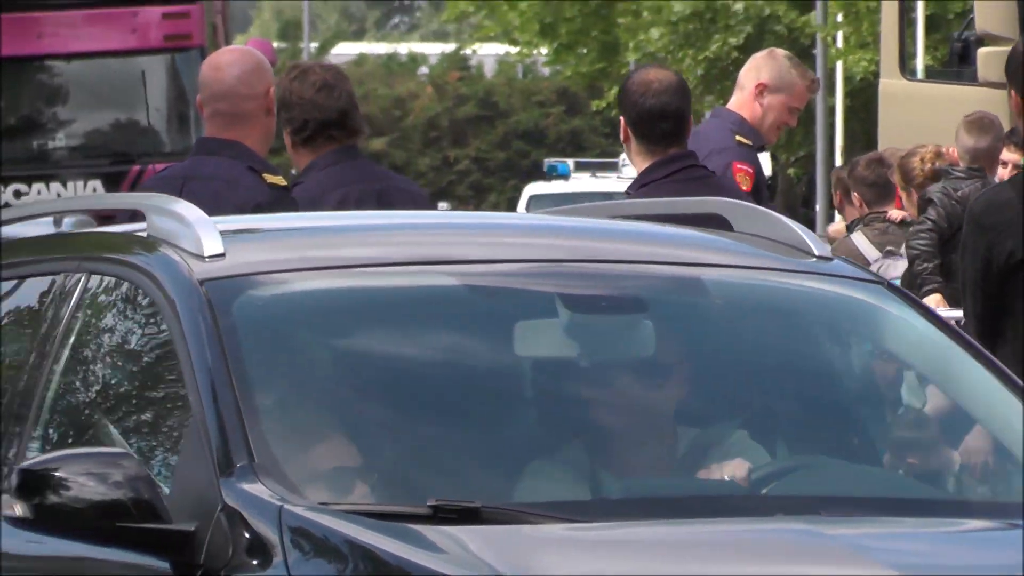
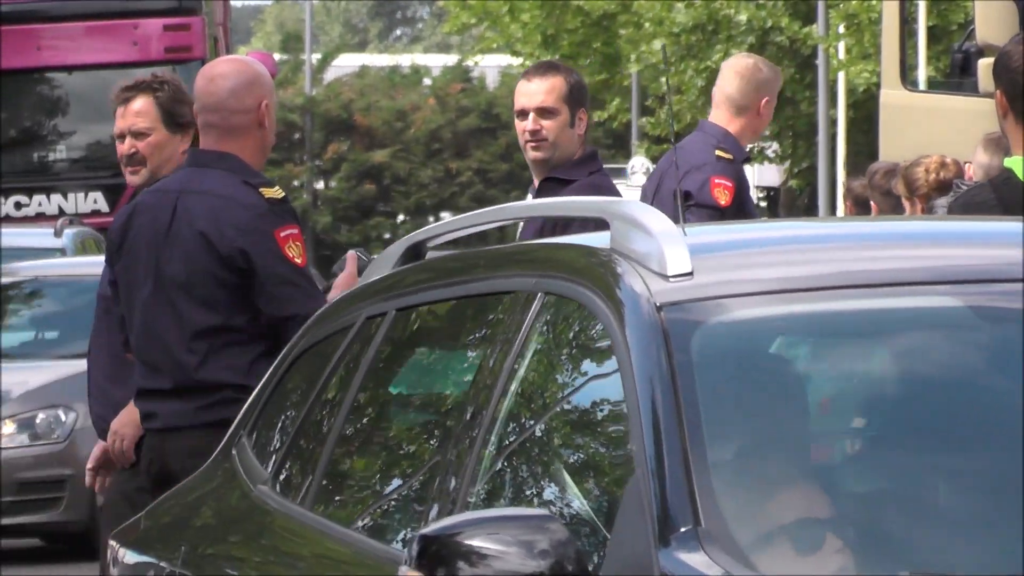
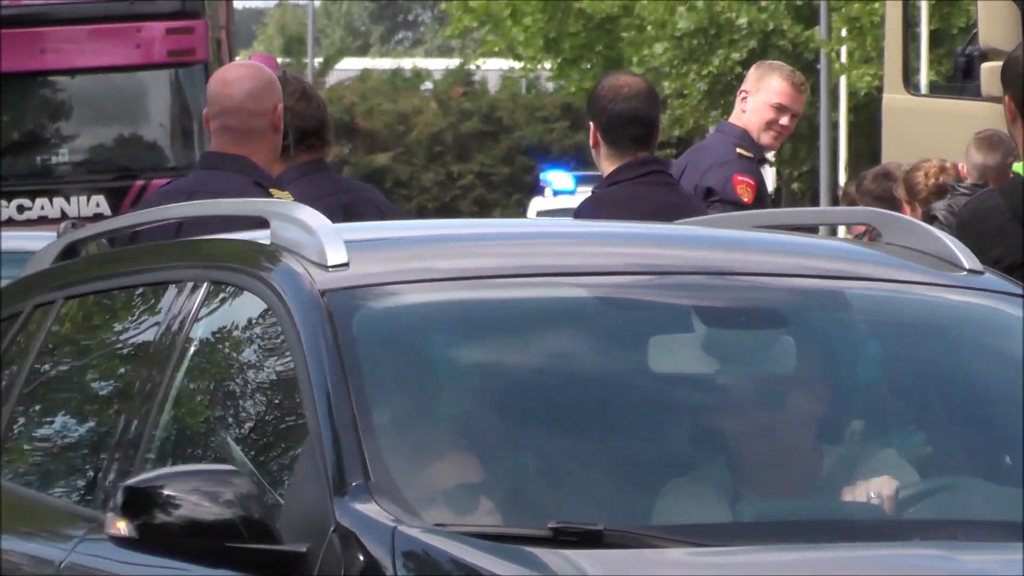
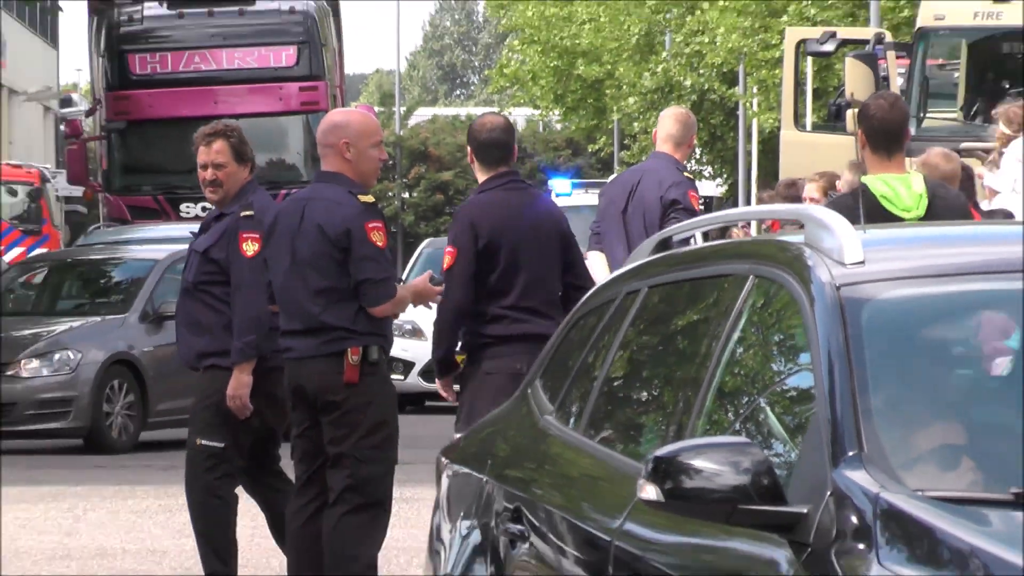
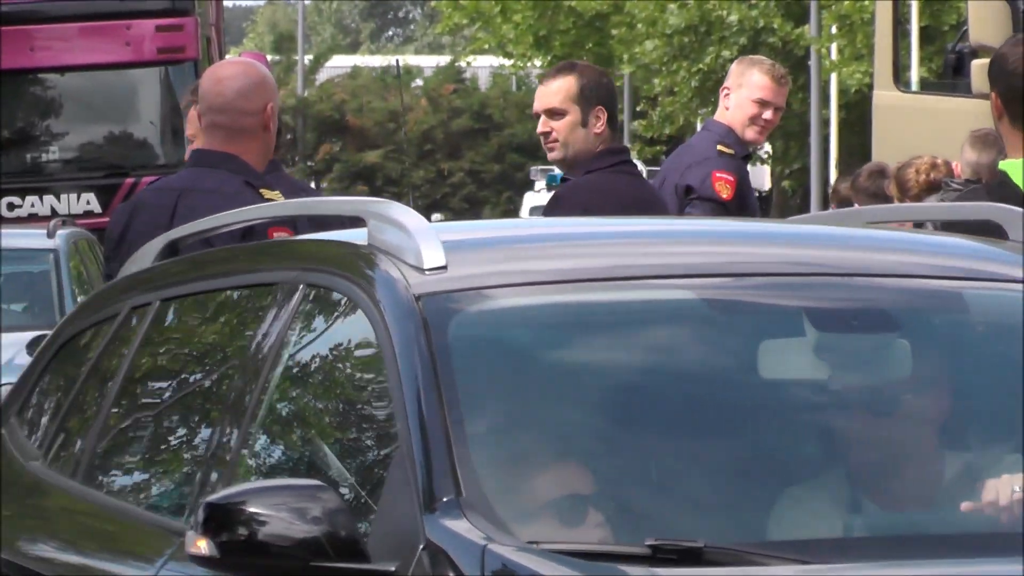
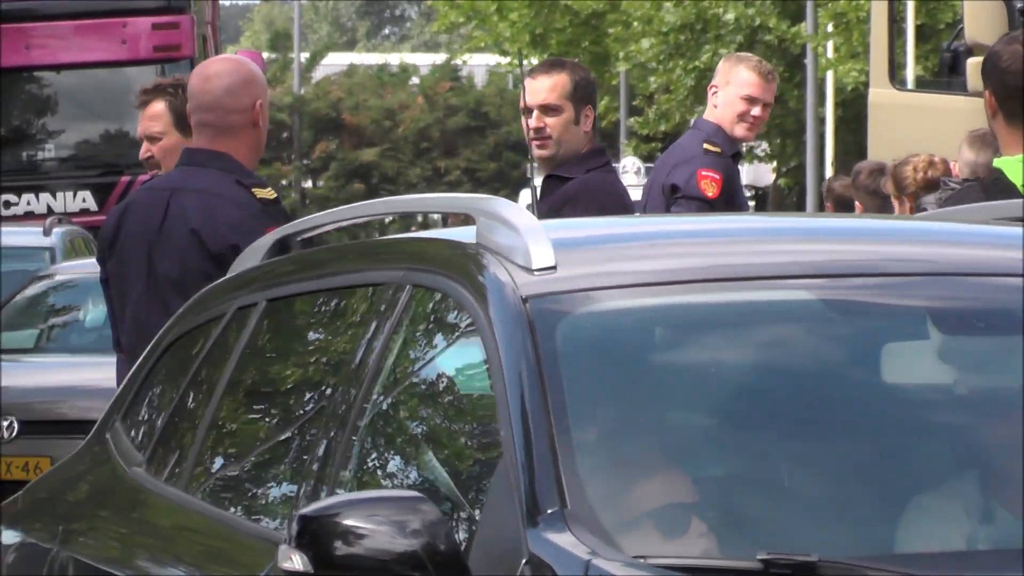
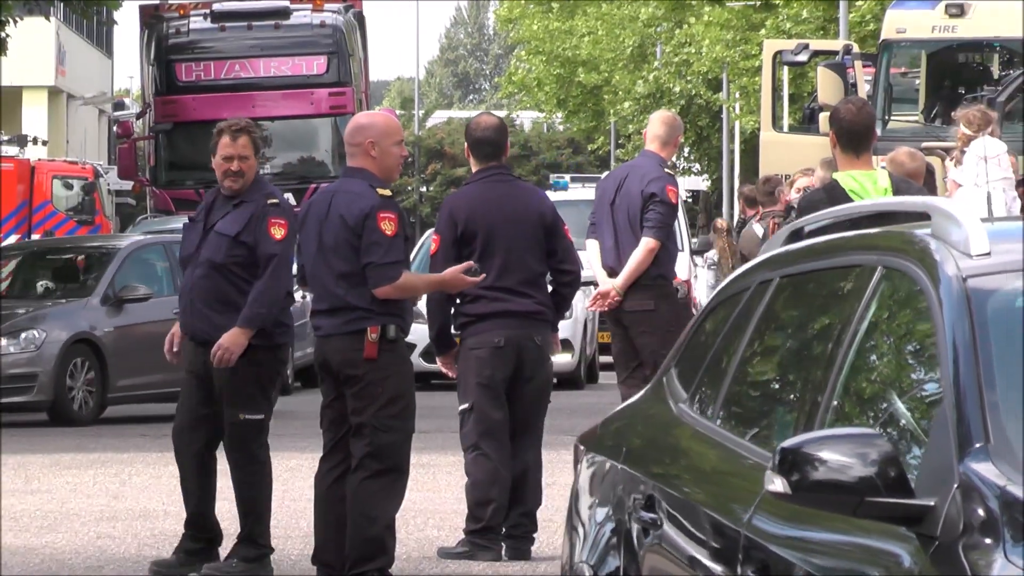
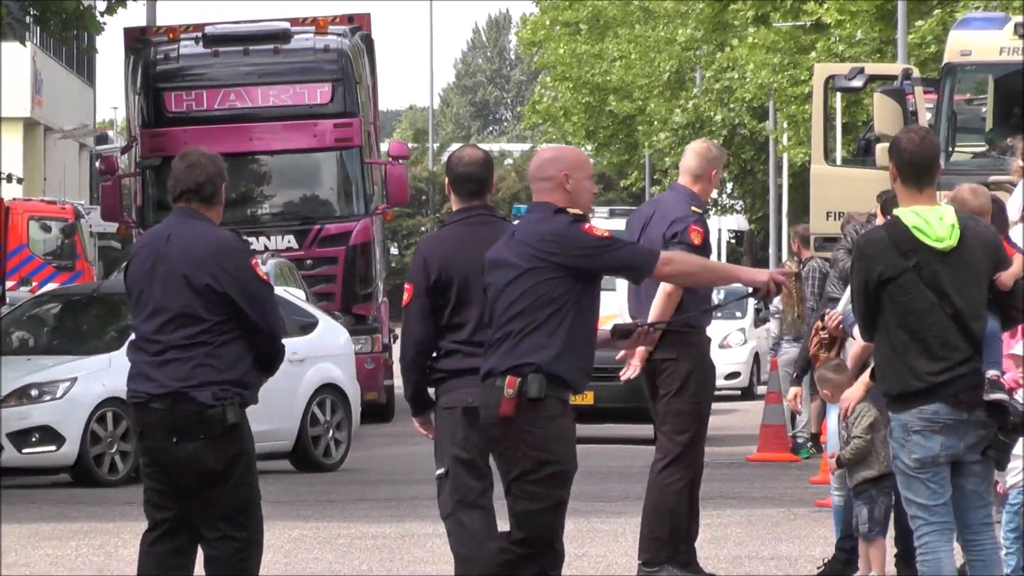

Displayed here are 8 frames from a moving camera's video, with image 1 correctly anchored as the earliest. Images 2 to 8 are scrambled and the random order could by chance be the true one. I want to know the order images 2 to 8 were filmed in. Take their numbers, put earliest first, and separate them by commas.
3, 5, 6, 2, 4, 7, 8
